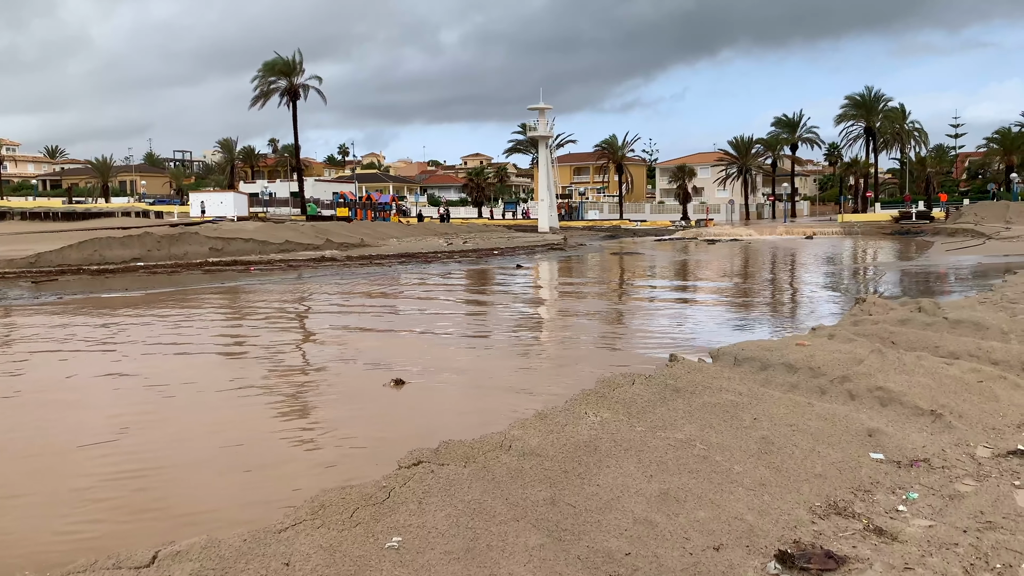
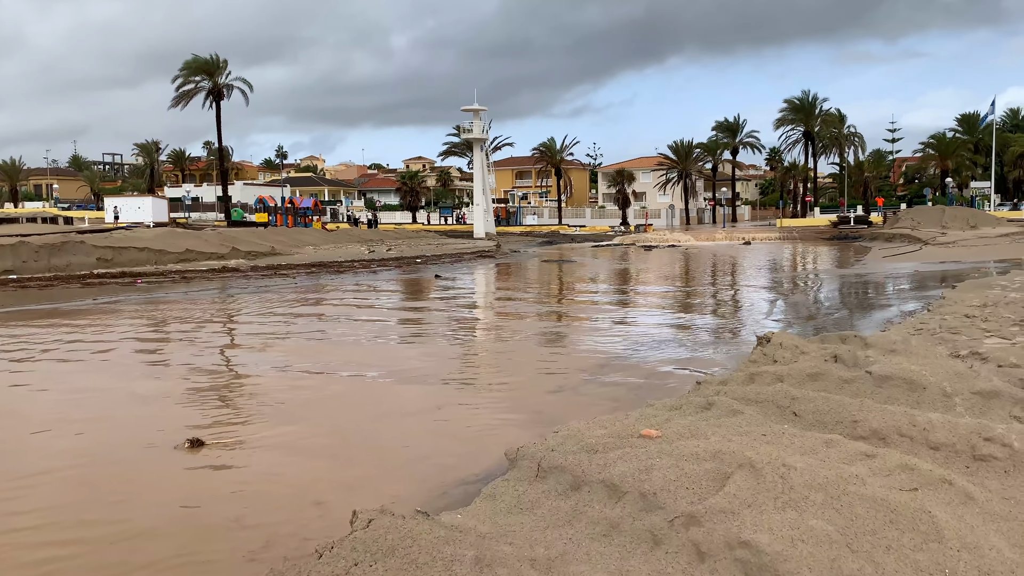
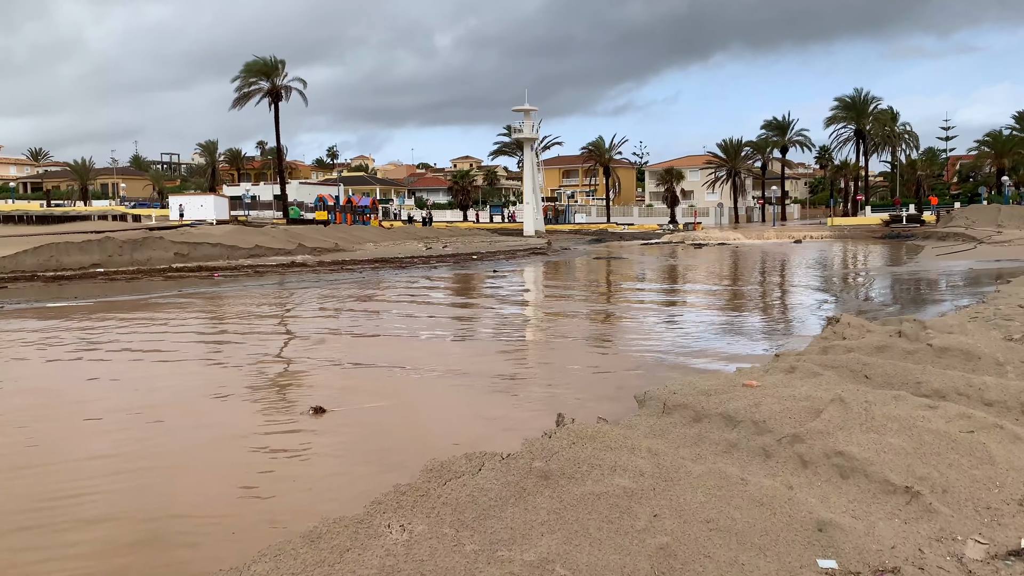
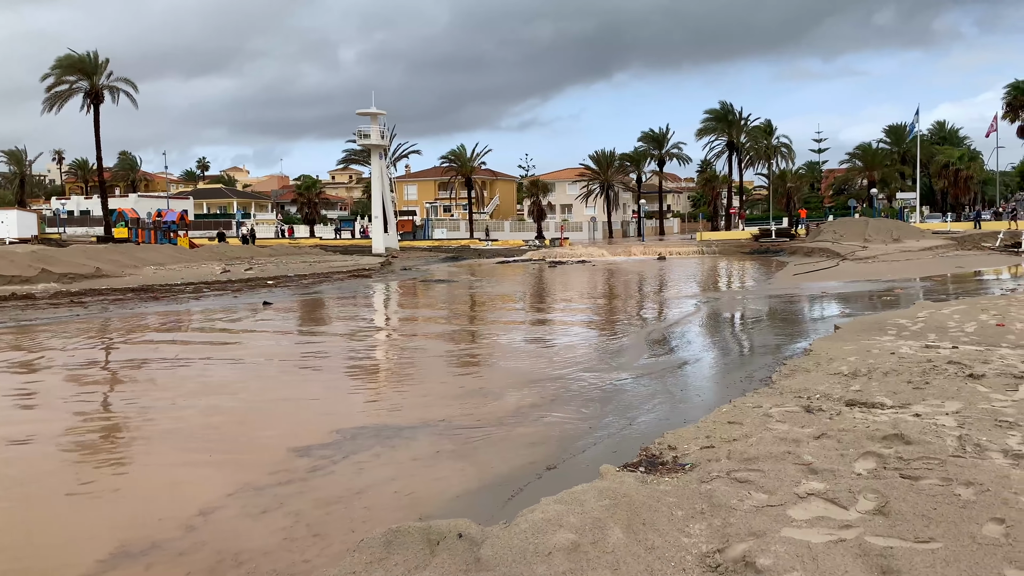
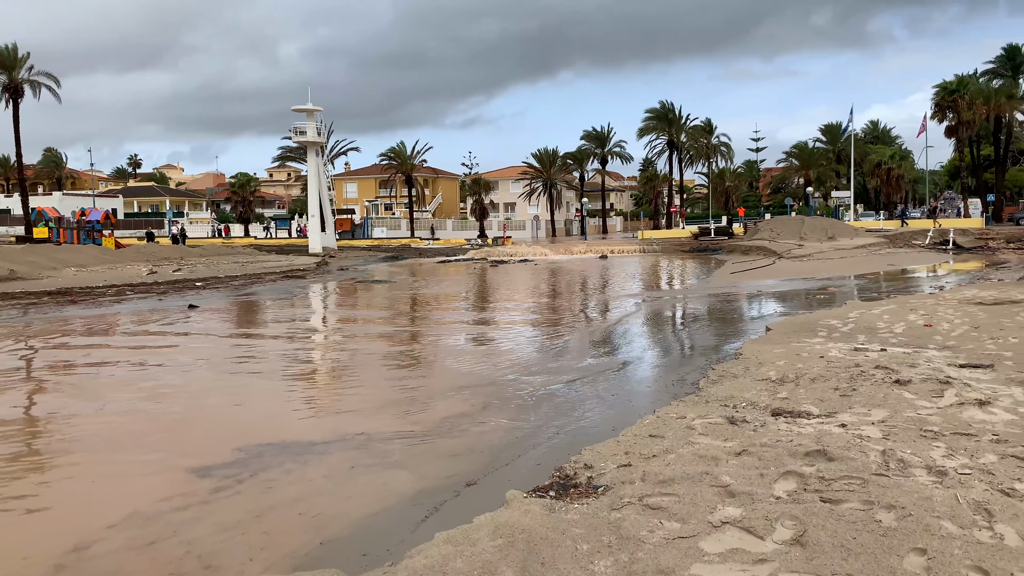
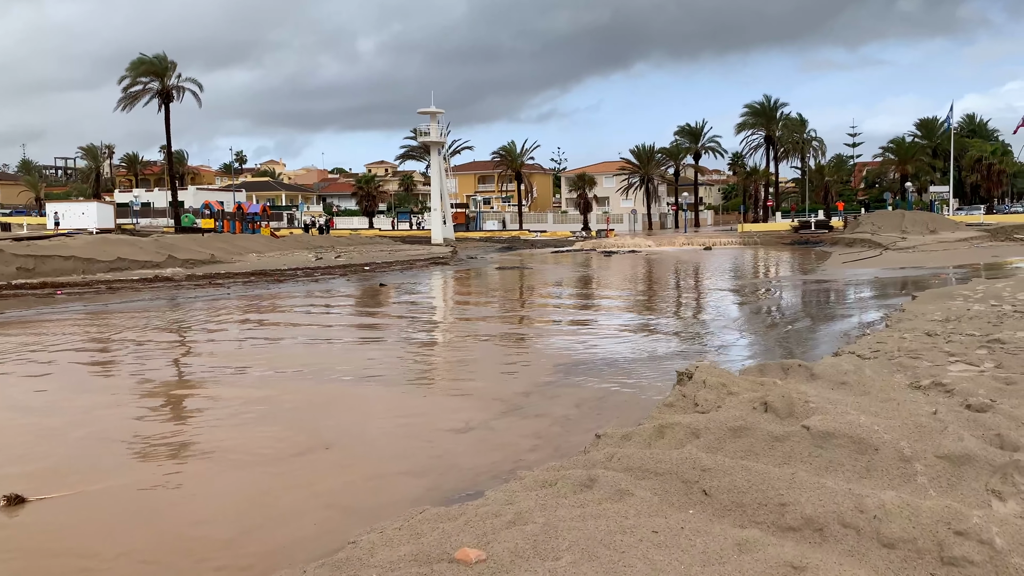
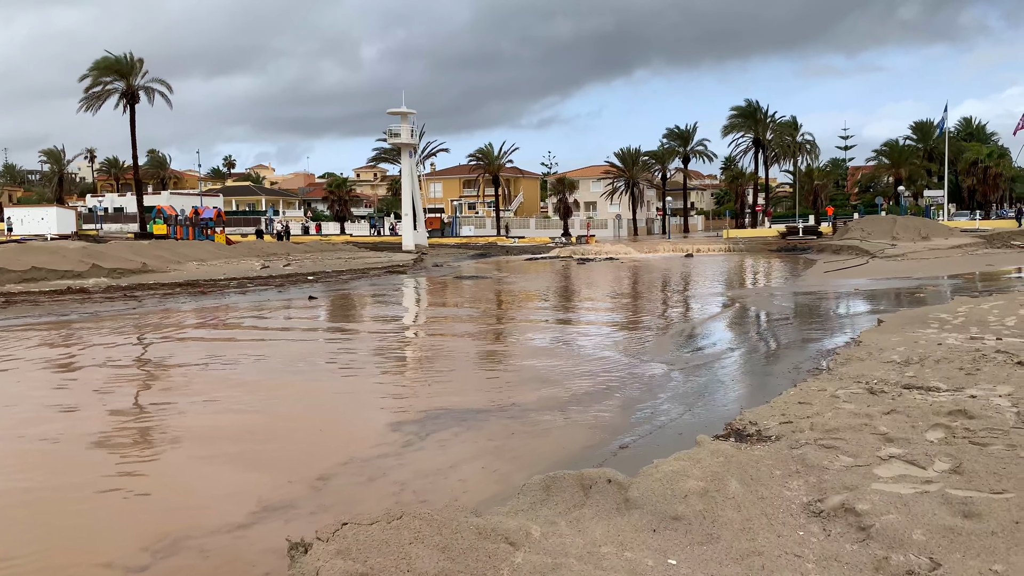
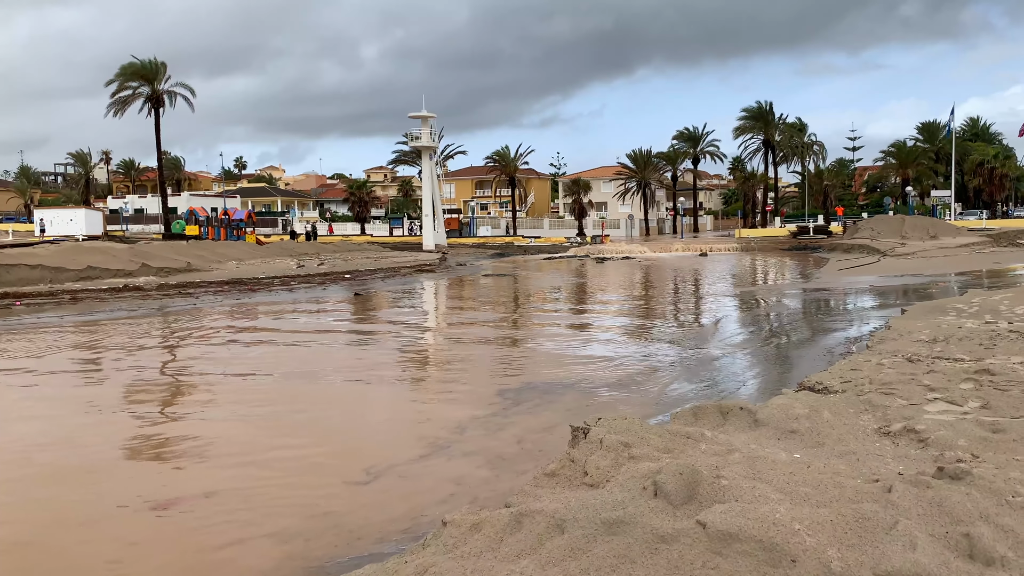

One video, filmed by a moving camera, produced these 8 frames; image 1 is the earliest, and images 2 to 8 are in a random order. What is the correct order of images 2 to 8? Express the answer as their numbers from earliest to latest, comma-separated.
3, 2, 6, 8, 7, 4, 5
